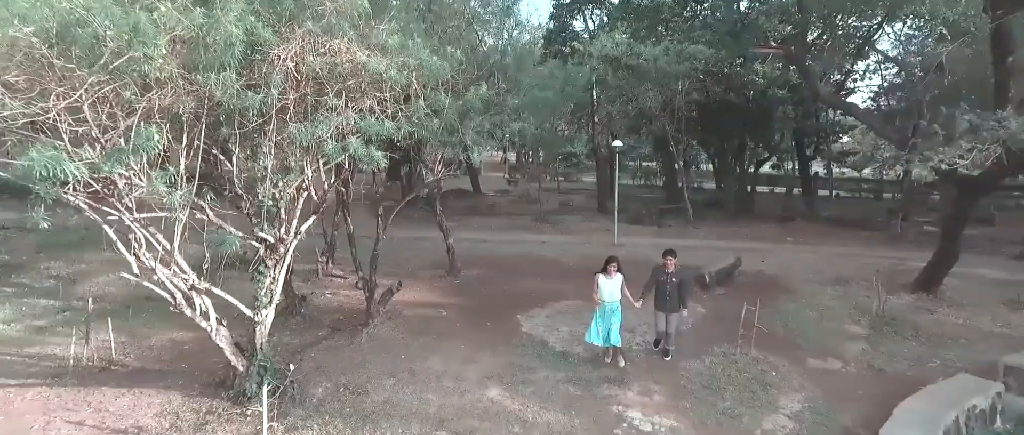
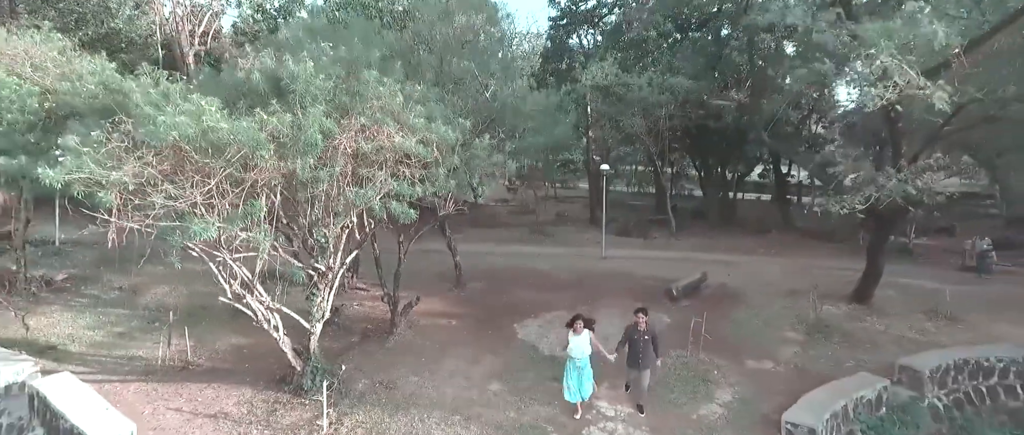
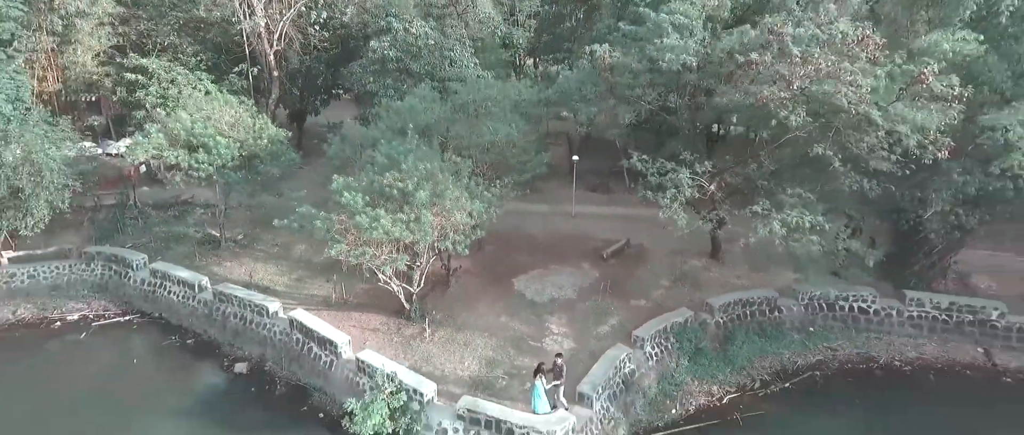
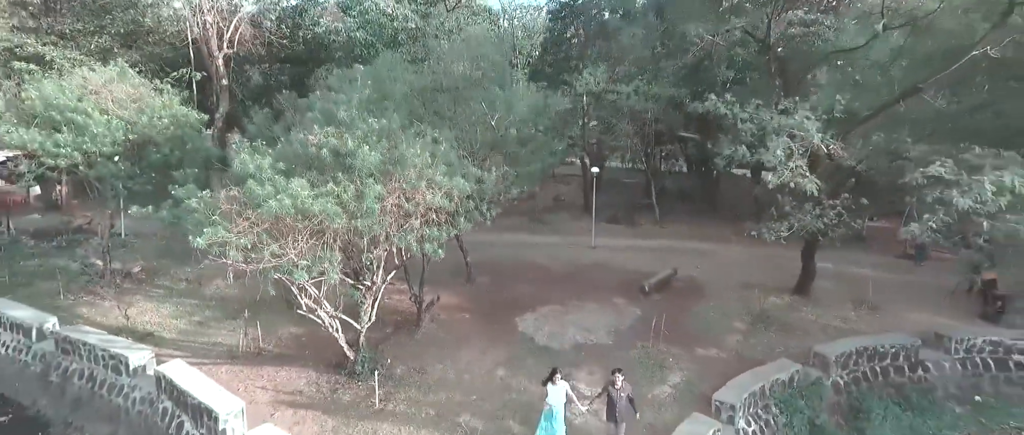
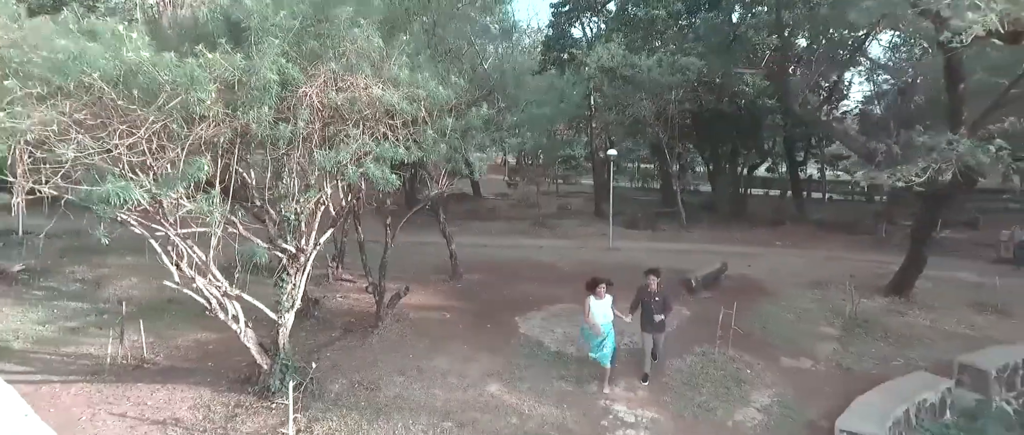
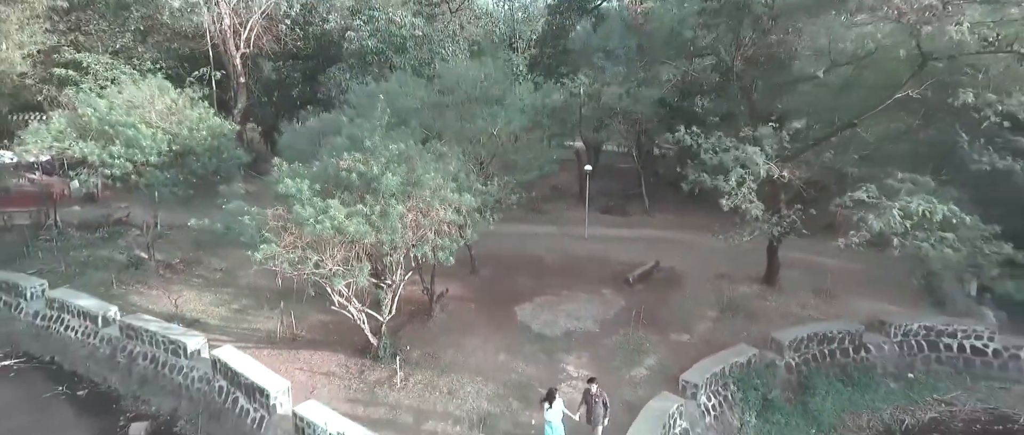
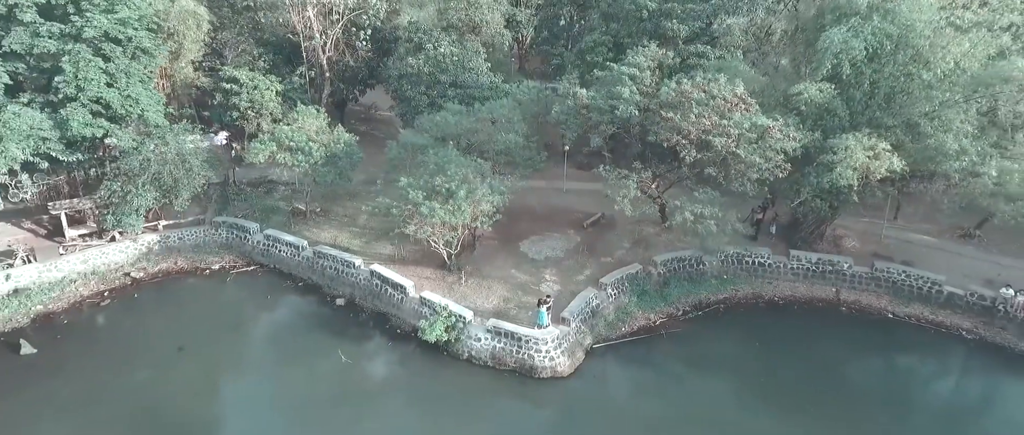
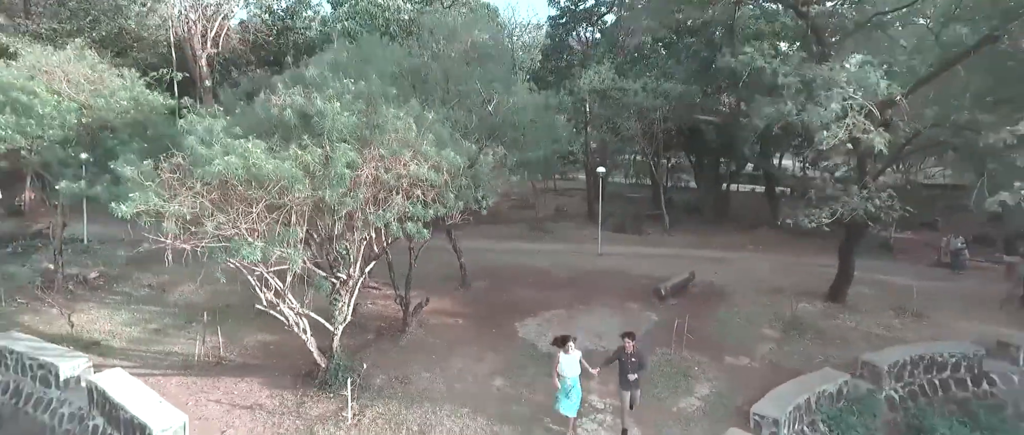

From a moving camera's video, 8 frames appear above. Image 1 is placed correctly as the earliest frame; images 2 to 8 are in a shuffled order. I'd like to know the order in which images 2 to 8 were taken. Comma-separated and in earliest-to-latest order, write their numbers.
5, 2, 8, 4, 6, 3, 7
